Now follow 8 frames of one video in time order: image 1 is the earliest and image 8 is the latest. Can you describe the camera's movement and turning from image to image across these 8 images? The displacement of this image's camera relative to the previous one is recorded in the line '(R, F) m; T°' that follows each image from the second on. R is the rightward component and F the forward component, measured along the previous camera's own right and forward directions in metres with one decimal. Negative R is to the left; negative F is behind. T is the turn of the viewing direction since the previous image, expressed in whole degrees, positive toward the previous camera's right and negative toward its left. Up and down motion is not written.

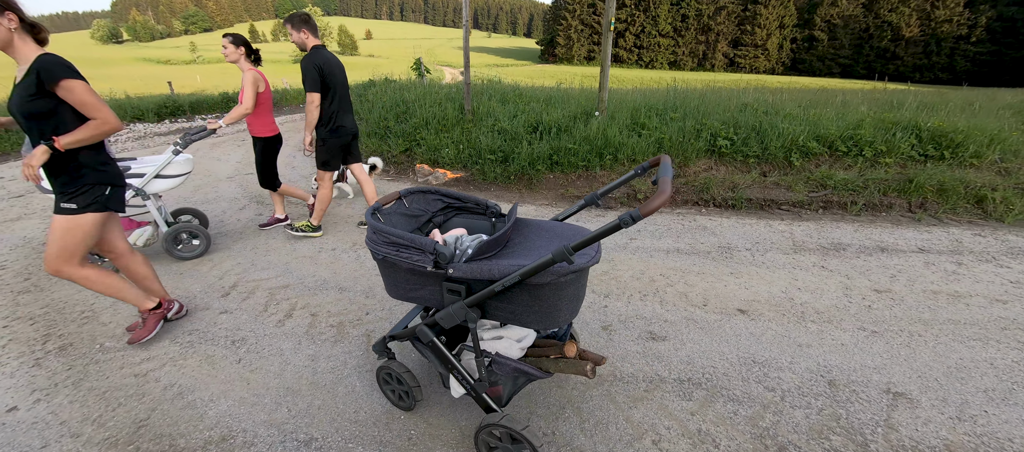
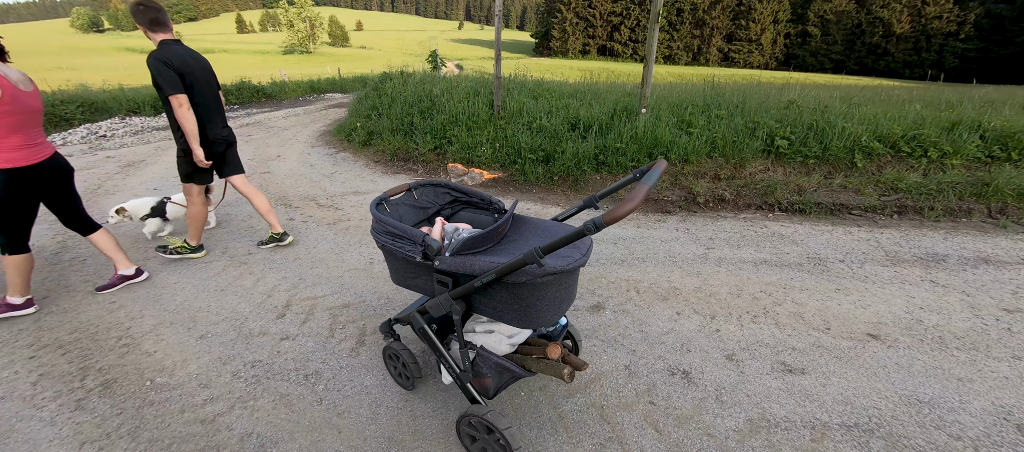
(-0.7, +0.3) m; +1°
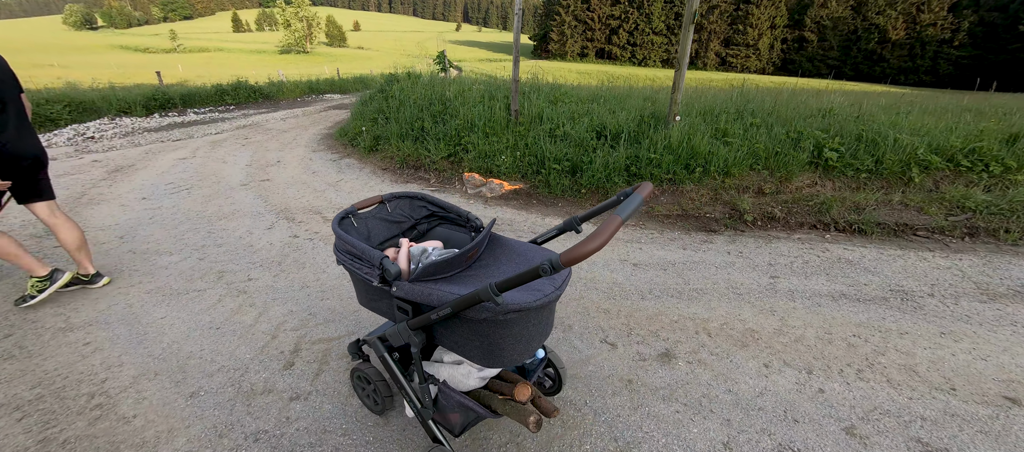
(-0.3, +0.5) m; +1°
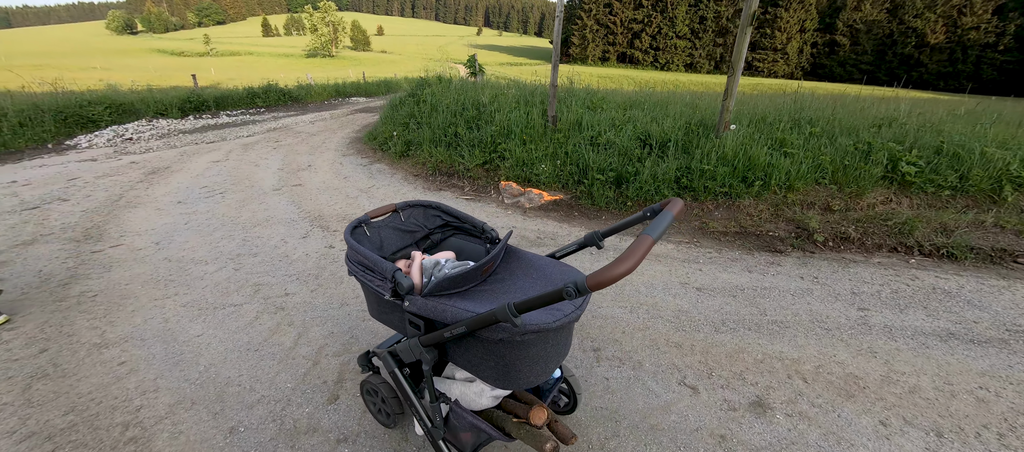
(-0.3, +0.3) m; -2°
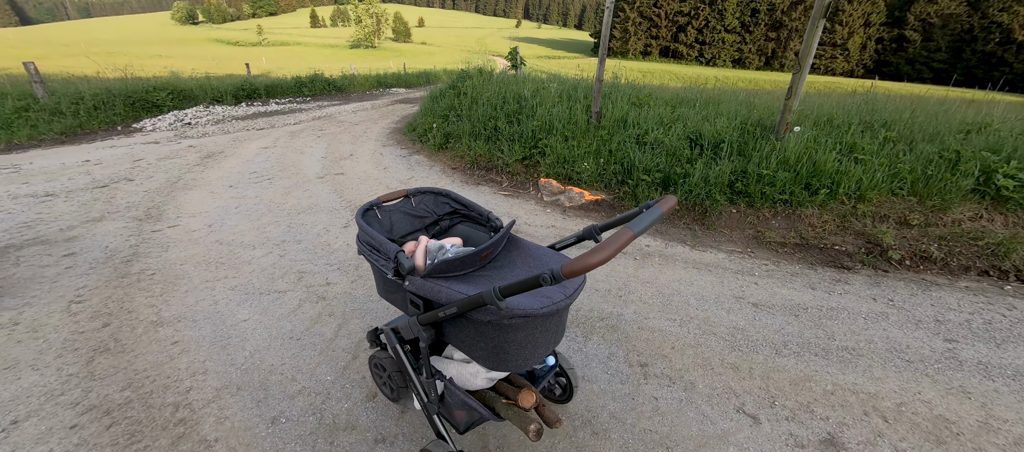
(-0.1, +0.1) m; -4°
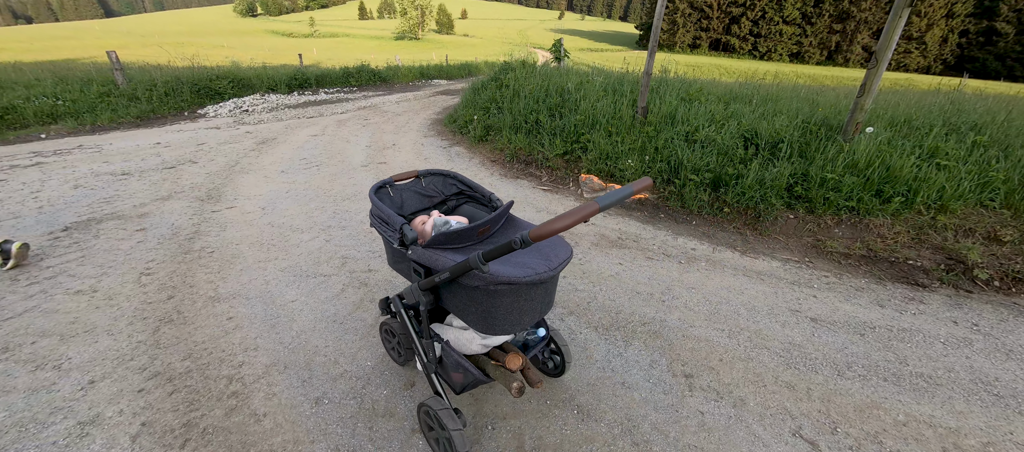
(0.0, +0.1) m; -5°
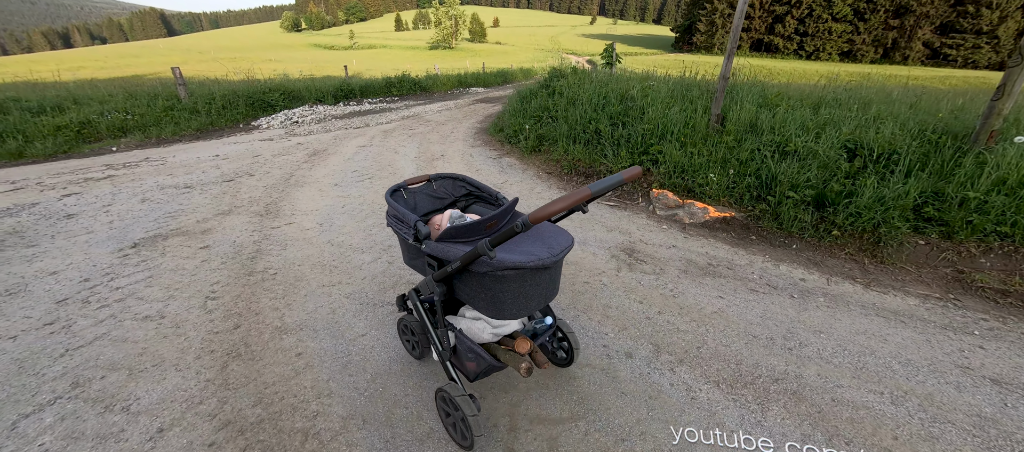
(-0.4, +0.3) m; -5°
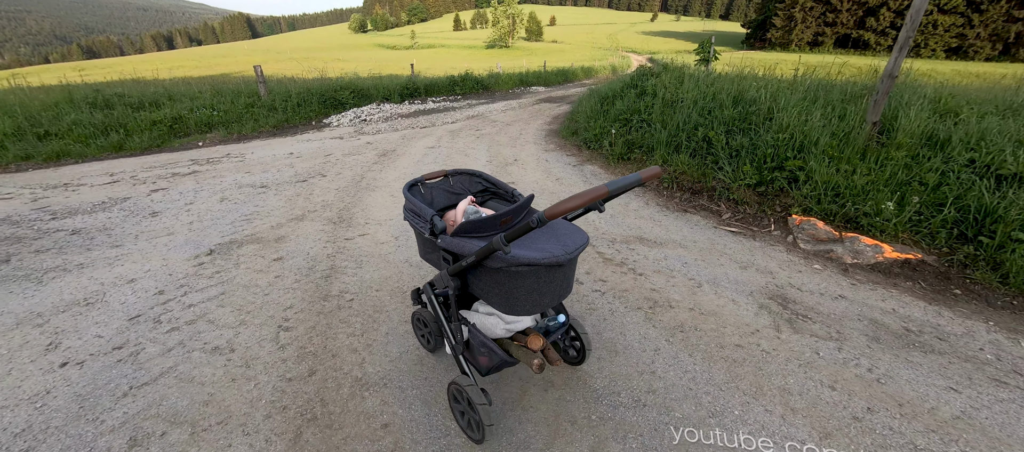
(-0.6, +0.7) m; -7°
